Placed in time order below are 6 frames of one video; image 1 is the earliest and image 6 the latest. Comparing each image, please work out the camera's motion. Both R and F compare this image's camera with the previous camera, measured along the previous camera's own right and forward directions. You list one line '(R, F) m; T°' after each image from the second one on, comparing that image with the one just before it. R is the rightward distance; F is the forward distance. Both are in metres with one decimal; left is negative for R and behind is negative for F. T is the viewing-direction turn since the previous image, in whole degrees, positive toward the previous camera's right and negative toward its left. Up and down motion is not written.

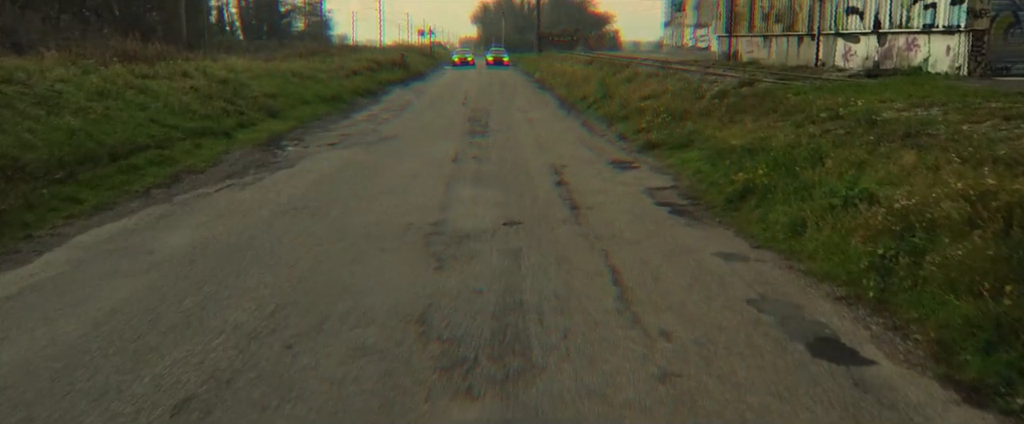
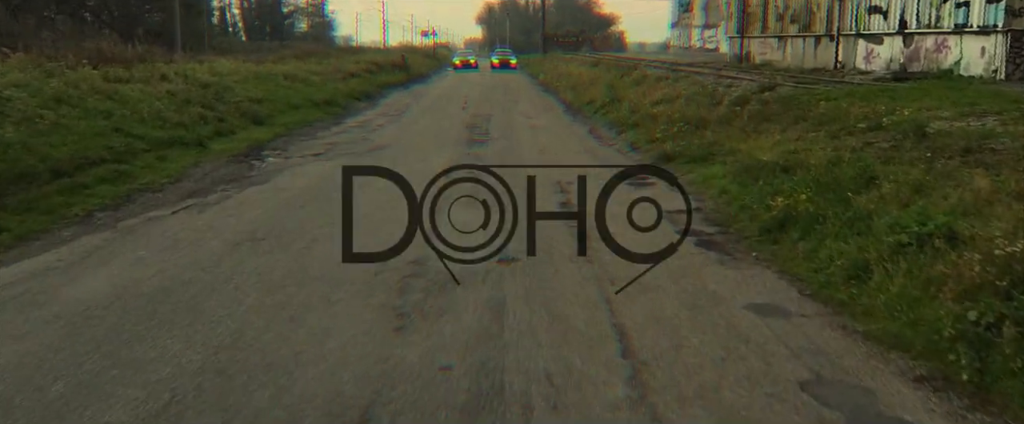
(+0.1, +1.4) m; 0°
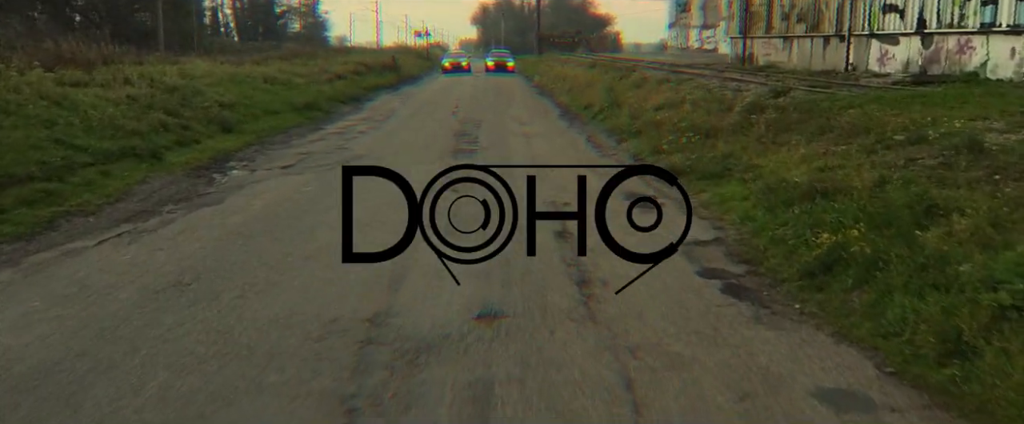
(0.0, +1.5) m; 0°
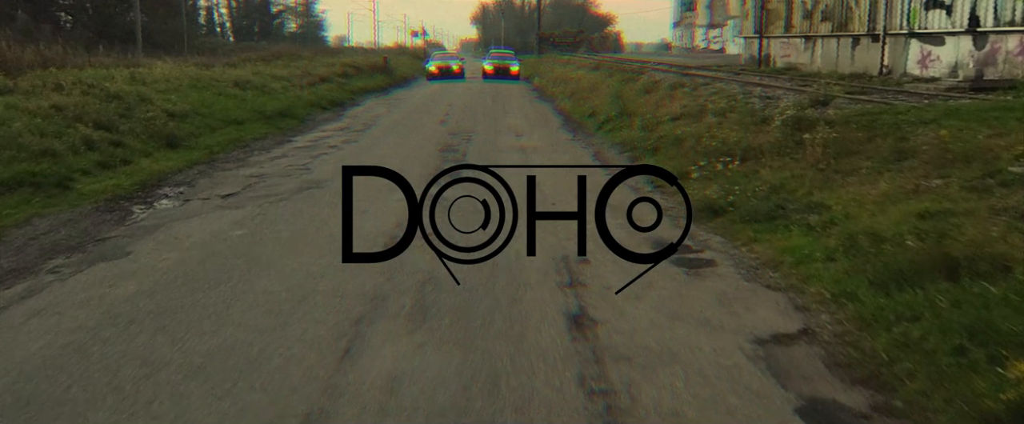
(+0.1, +2.6) m; 0°
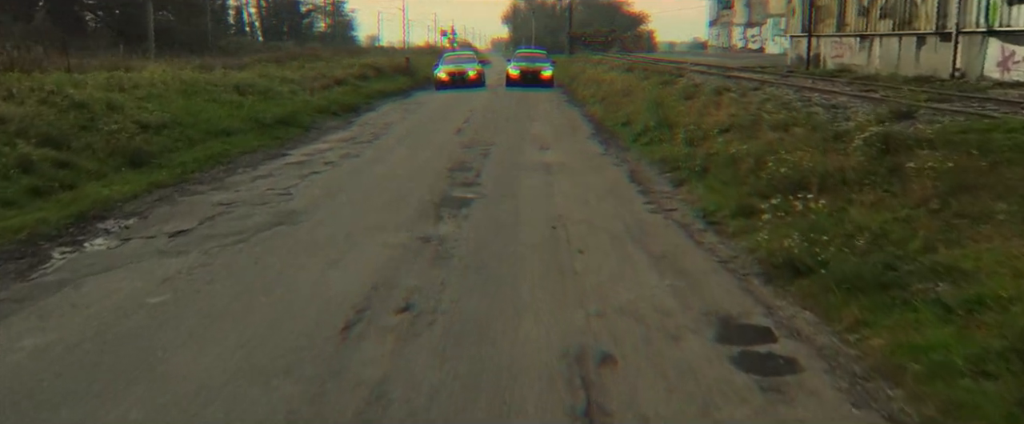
(+0.1, +2.3) m; -2°
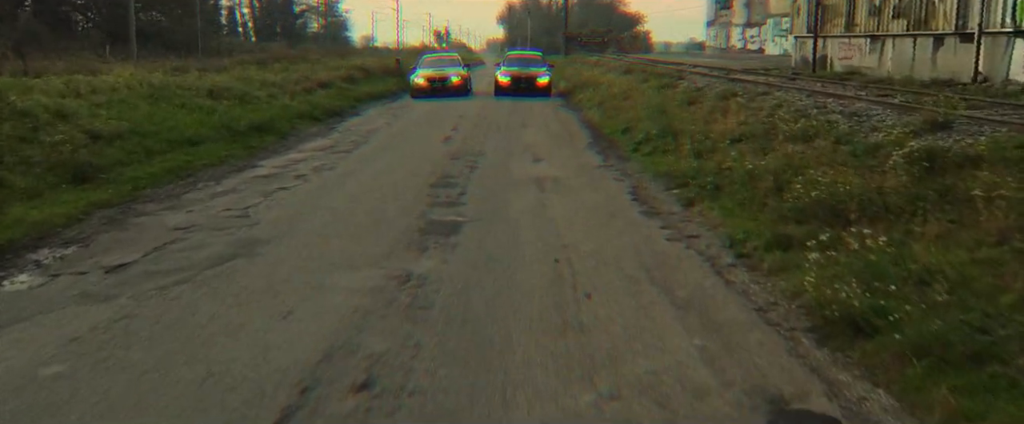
(0.0, +1.4) m; 0°
